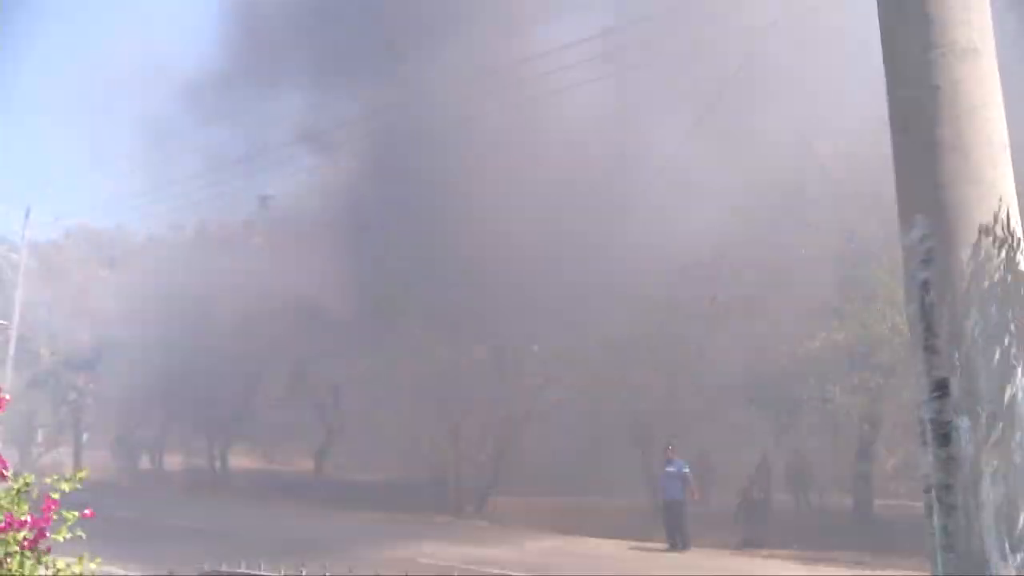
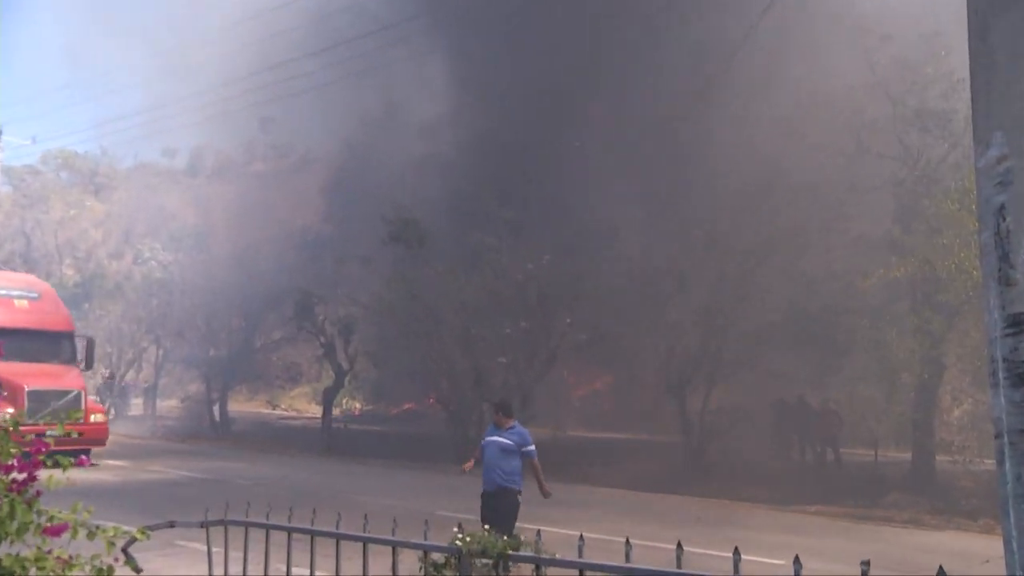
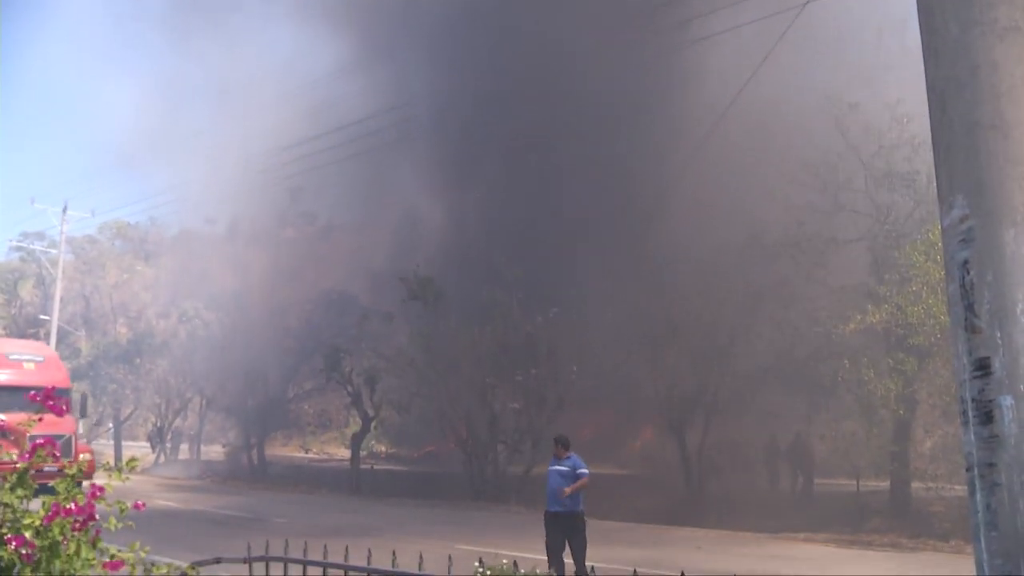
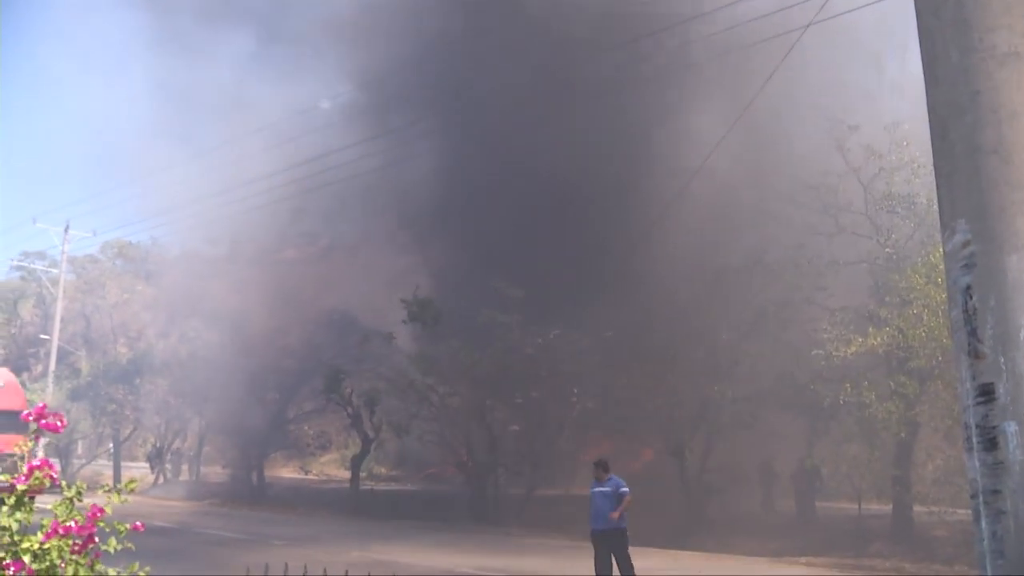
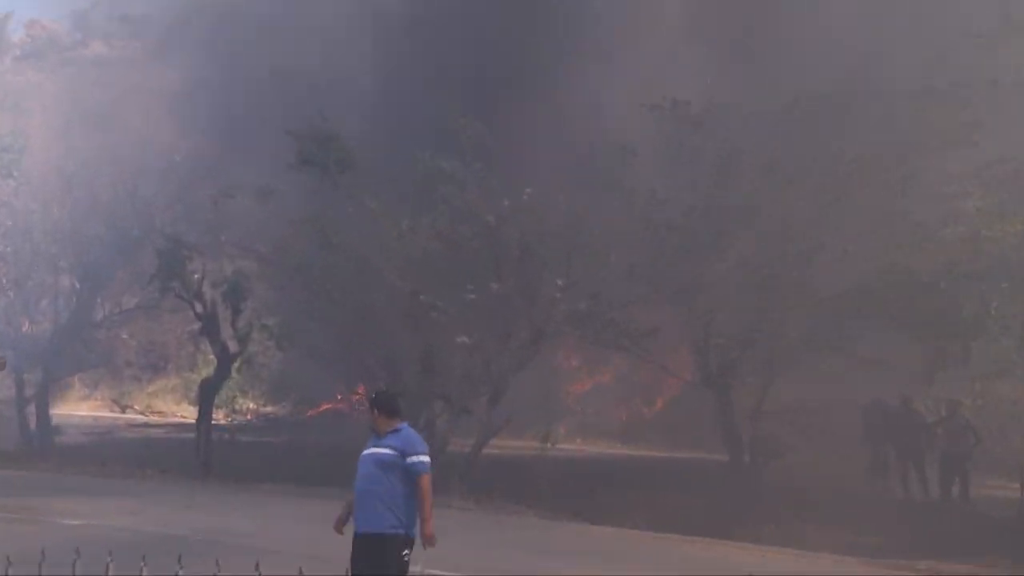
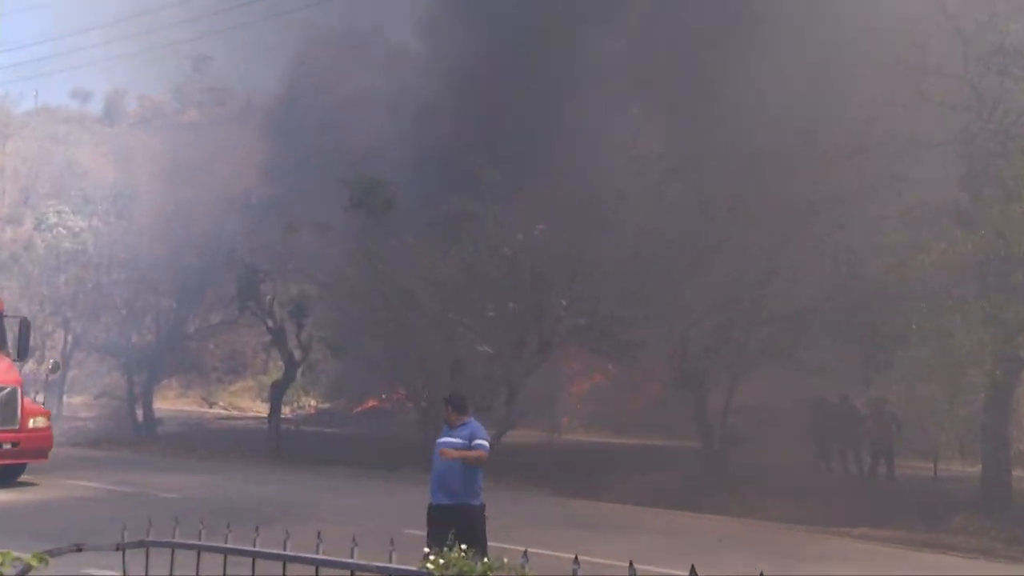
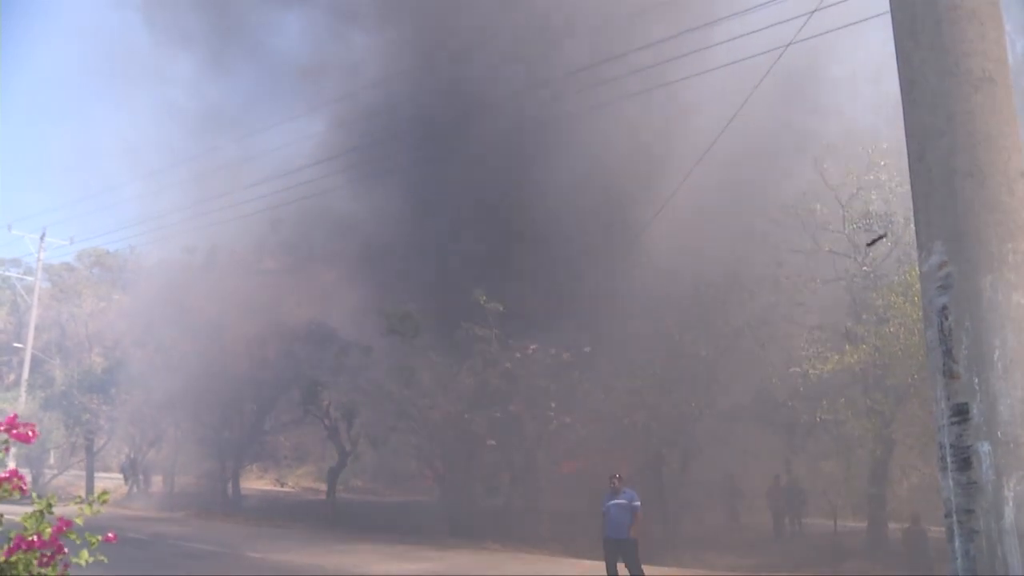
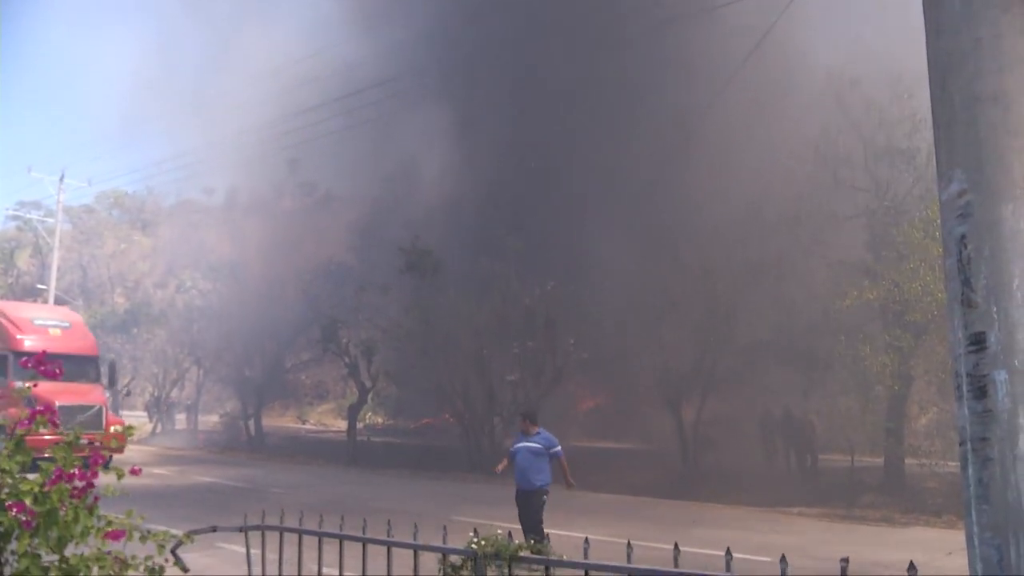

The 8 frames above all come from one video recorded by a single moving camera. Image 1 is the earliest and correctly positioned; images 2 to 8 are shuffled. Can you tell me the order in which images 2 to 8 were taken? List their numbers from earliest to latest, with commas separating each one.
7, 4, 3, 8, 2, 6, 5
